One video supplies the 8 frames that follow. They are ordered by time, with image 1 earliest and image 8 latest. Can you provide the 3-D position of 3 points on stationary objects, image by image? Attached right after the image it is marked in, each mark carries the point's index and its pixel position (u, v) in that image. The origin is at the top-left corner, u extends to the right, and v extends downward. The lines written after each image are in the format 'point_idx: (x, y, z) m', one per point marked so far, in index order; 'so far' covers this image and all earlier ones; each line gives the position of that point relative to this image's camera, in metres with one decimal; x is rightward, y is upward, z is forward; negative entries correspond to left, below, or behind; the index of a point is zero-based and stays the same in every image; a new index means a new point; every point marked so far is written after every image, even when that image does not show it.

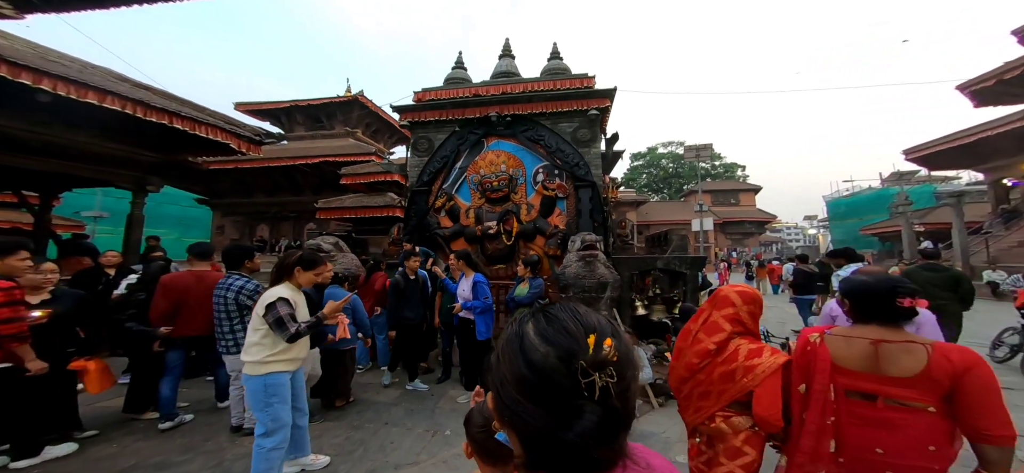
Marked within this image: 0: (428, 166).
0: (-2.1, +1.9, +8.6) m
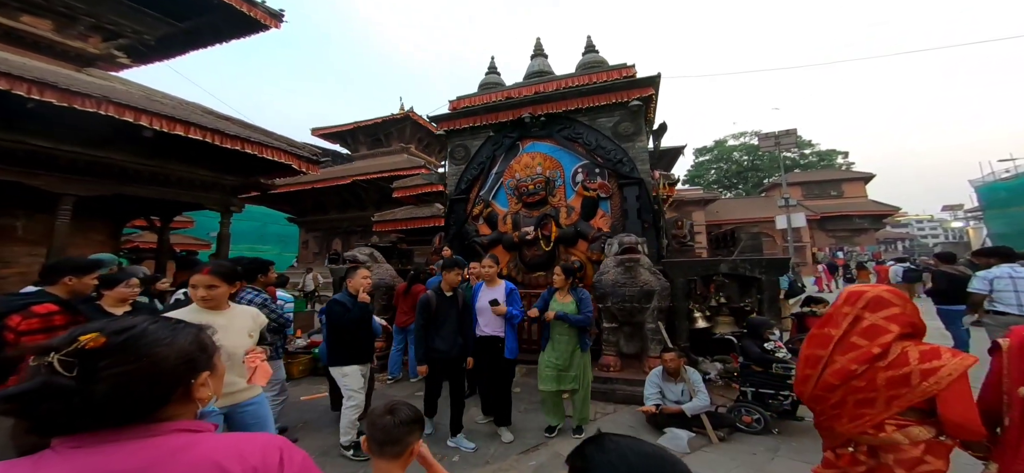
0: (-1.1, +1.7, +8.5) m
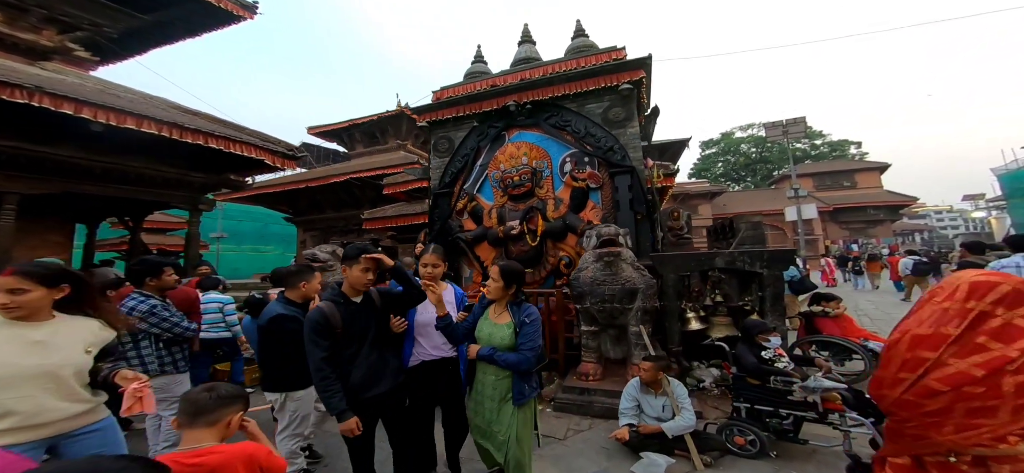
0: (-1.4, +1.7, +8.1) m
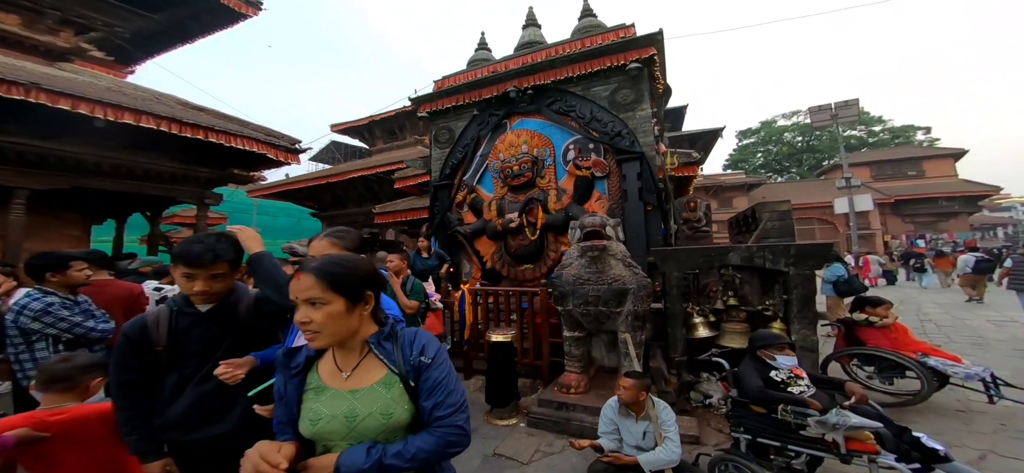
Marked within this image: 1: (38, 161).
0: (-1.3, +1.9, +7.8) m
1: (-7.0, +1.1, +5.1) m
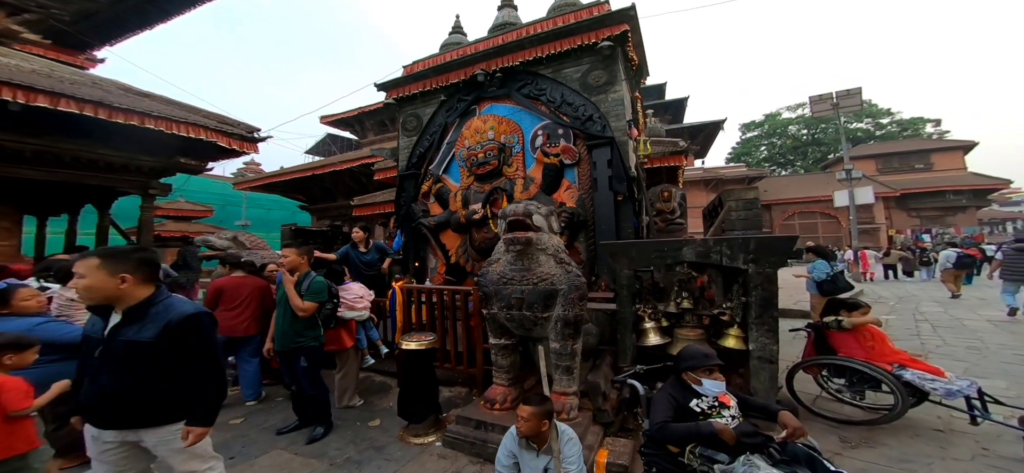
0: (-1.9, +2.0, +7.3) m
1: (-7.7, +1.2, +4.7) m
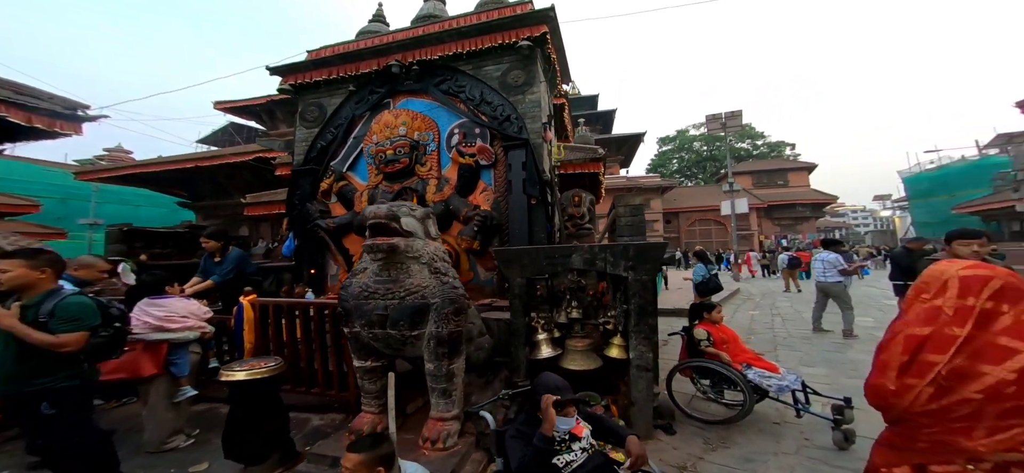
0: (-3.6, +2.0, +6.6) m
1: (-8.8, +1.2, +3.0) m
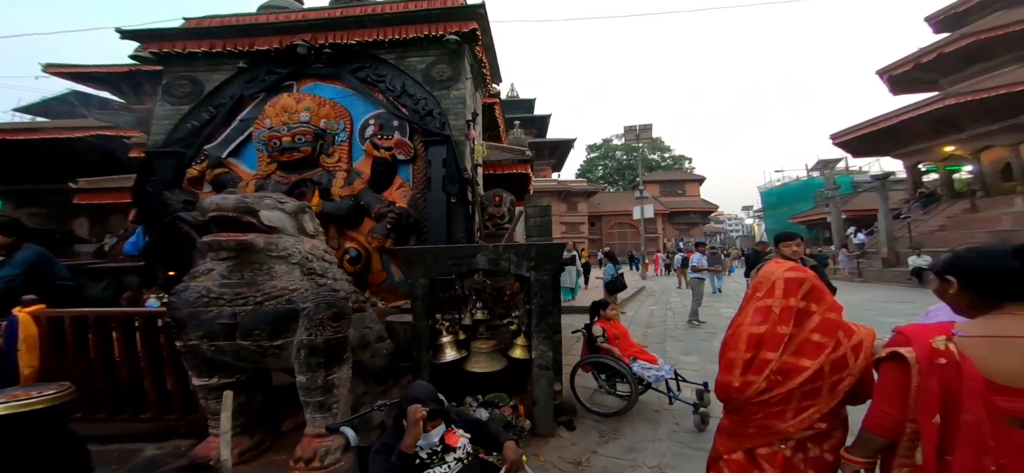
0: (-5.0, +2.0, +5.7) m
1: (-9.4, +1.4, +1.2) m
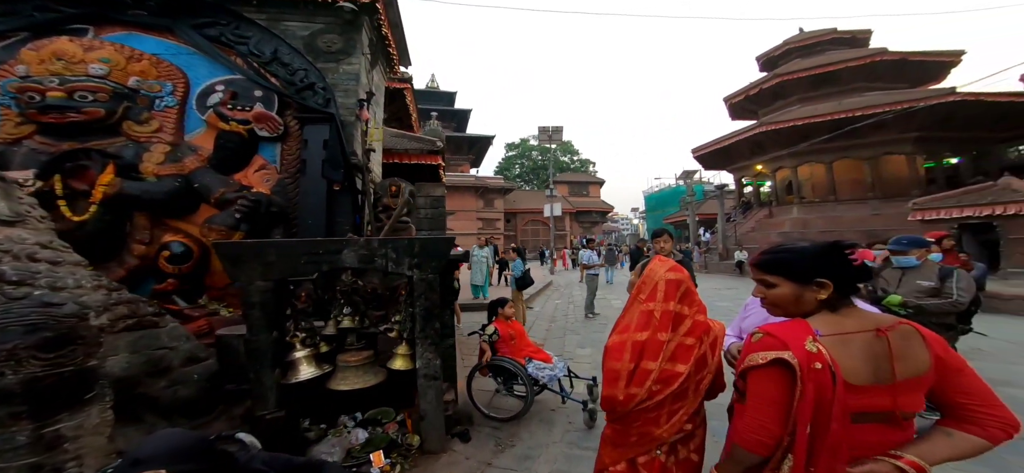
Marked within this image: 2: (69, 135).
0: (-6.4, +2.2, +3.9) m
1: (-9.6, +1.5, -1.5) m
2: (-4.7, +1.1, +4.0) m
